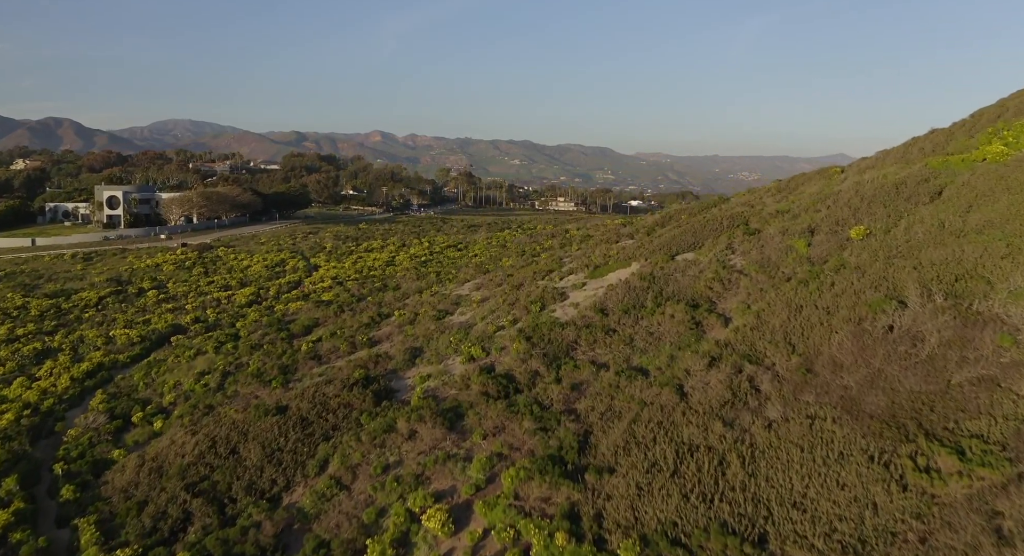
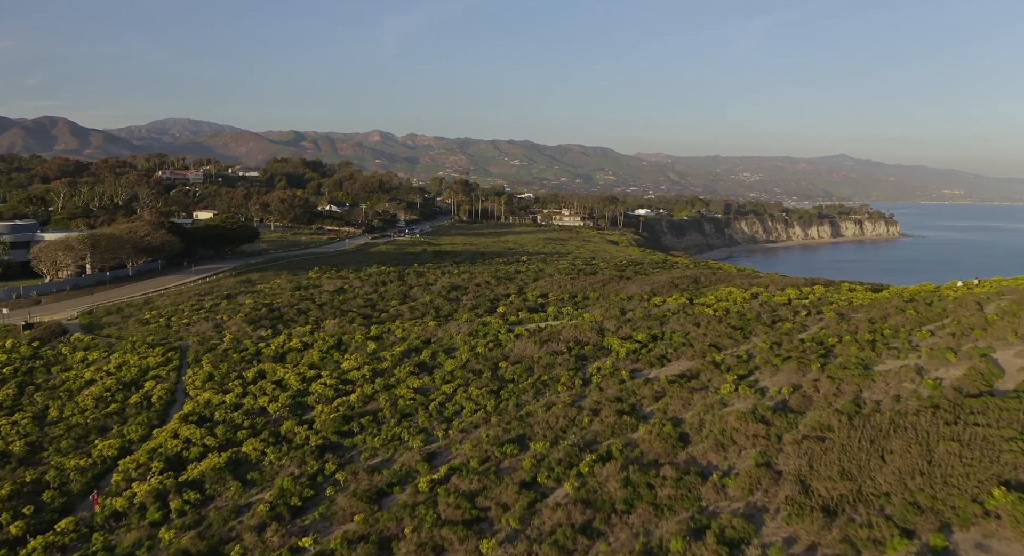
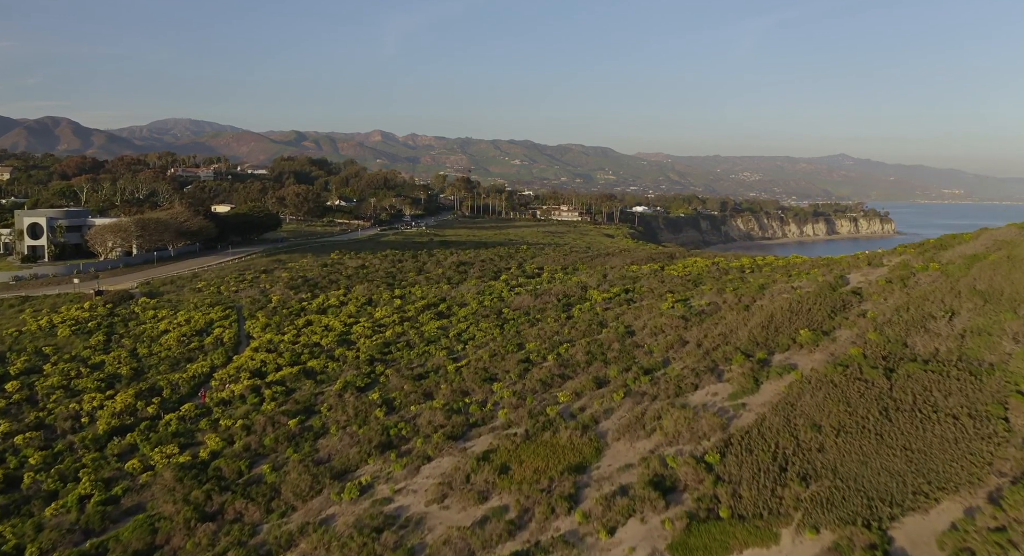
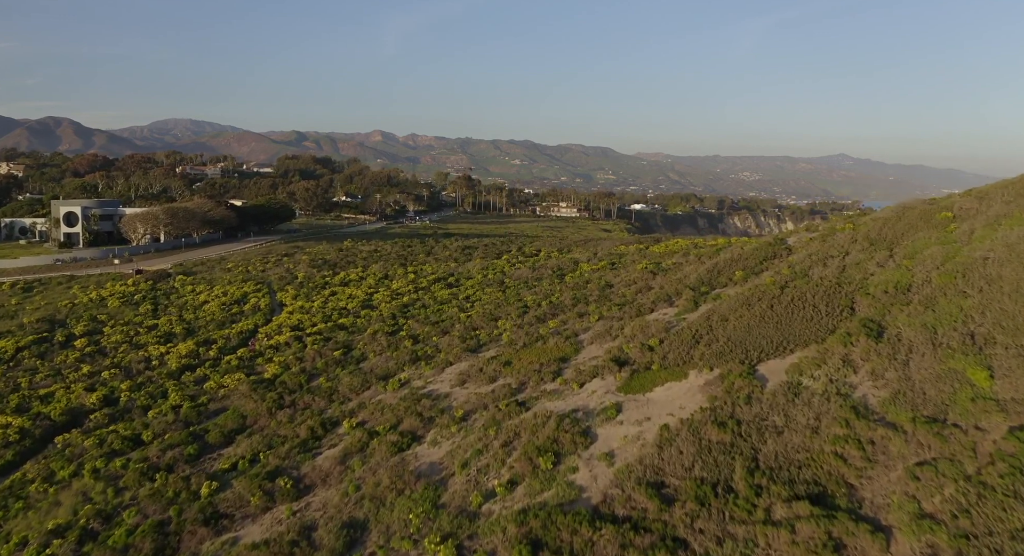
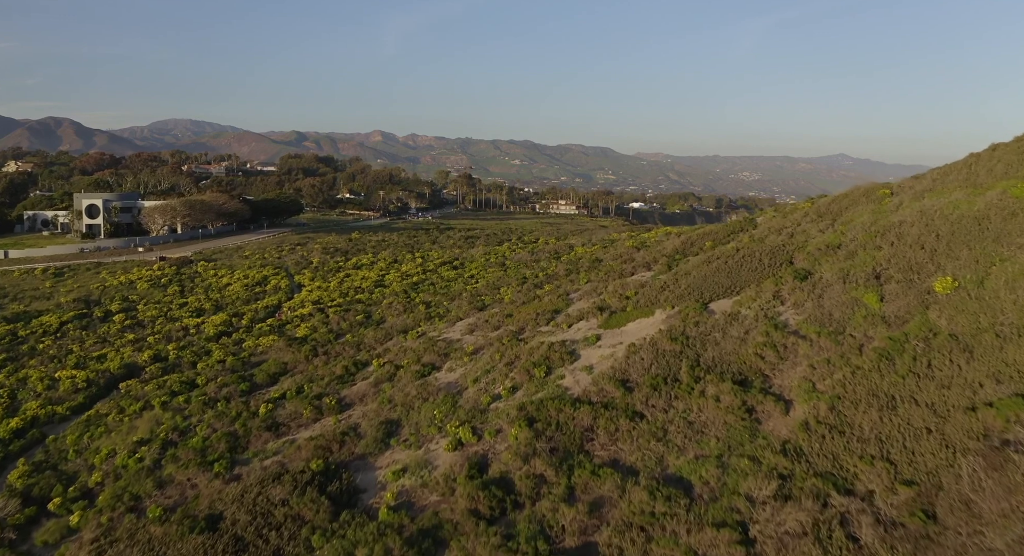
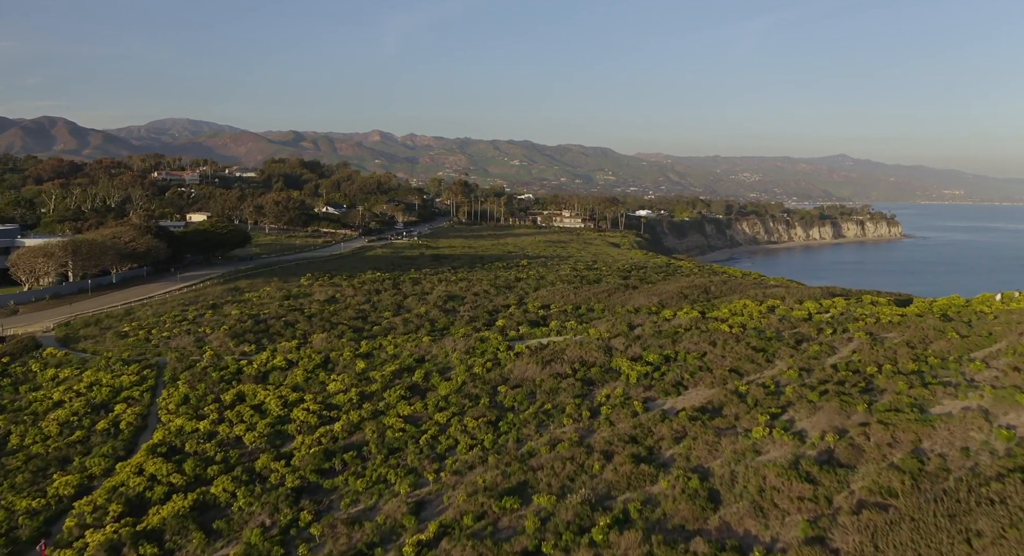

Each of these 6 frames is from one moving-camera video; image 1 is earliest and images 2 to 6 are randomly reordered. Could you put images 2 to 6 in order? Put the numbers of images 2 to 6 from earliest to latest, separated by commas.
5, 4, 3, 2, 6
